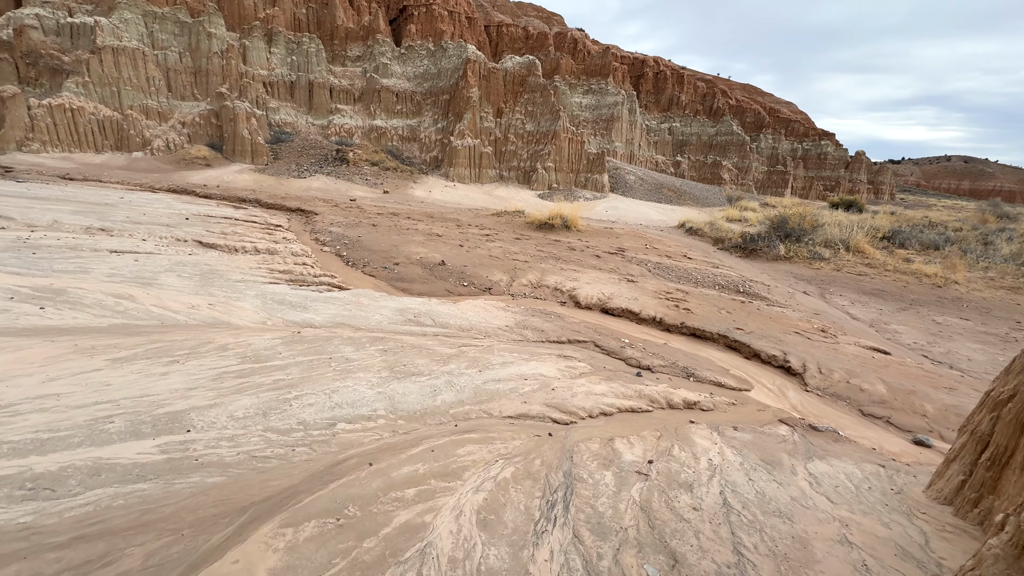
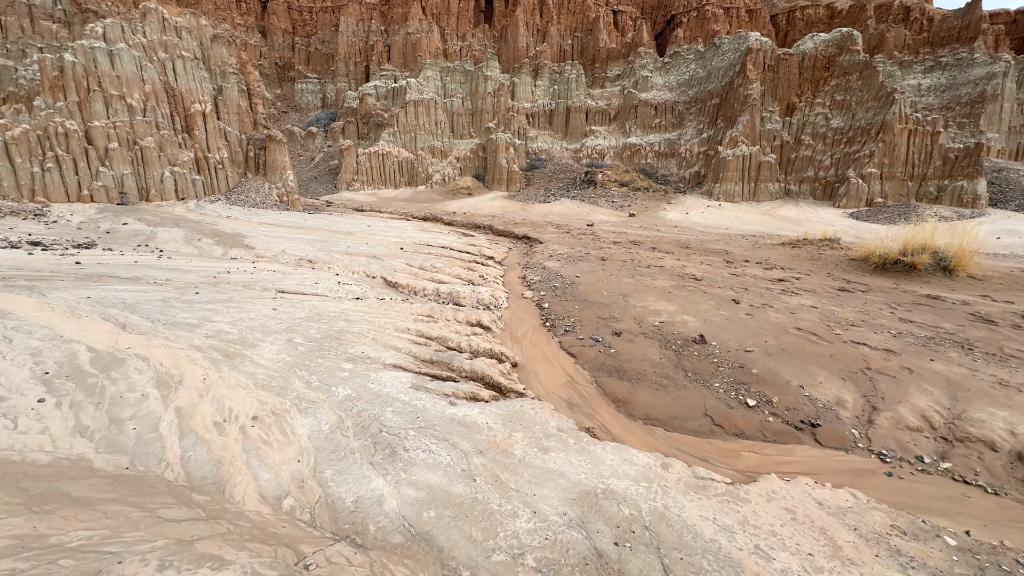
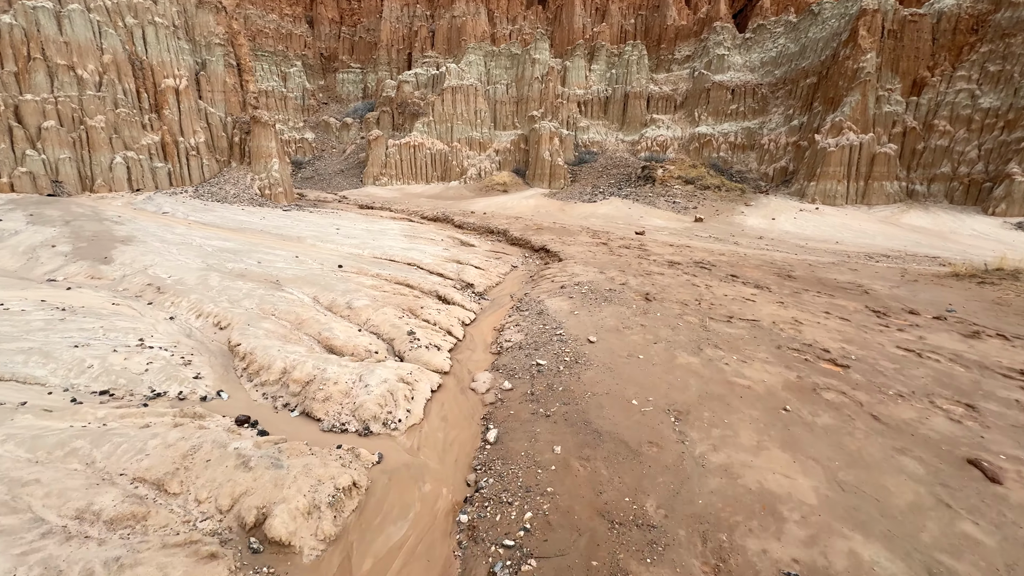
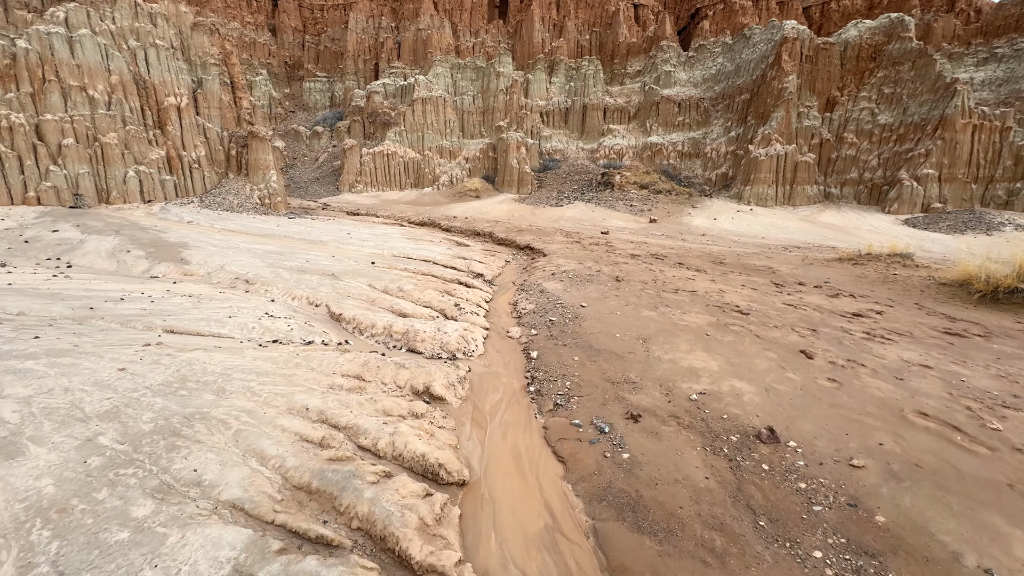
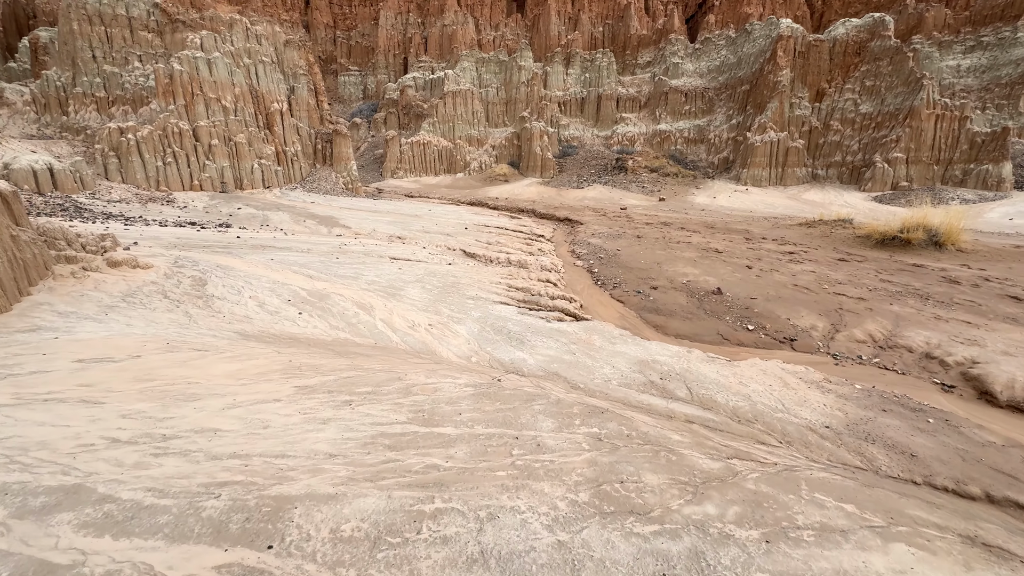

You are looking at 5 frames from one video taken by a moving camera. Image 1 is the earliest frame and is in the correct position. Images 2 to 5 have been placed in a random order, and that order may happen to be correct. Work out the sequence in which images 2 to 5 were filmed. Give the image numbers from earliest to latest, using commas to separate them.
5, 2, 4, 3
